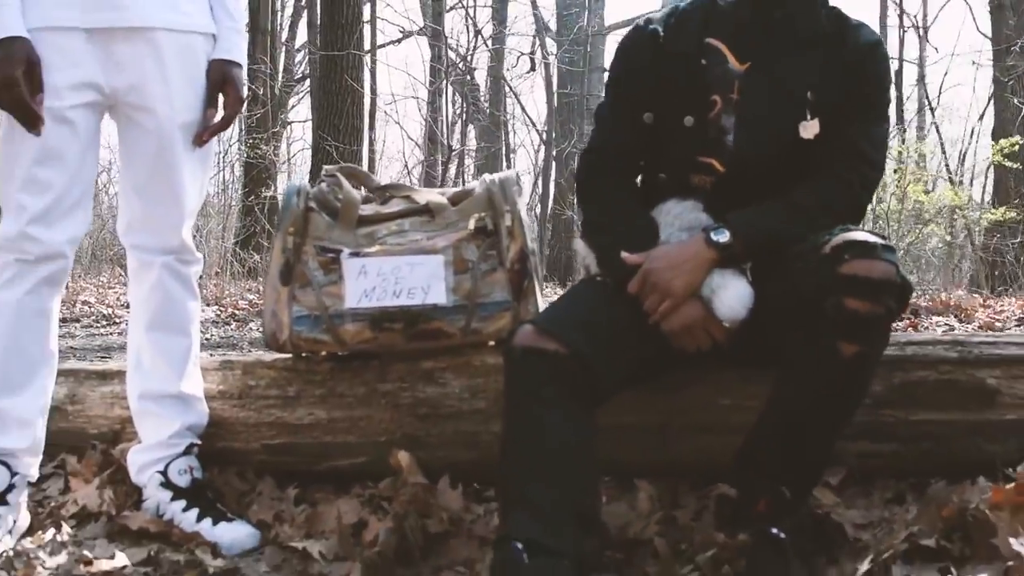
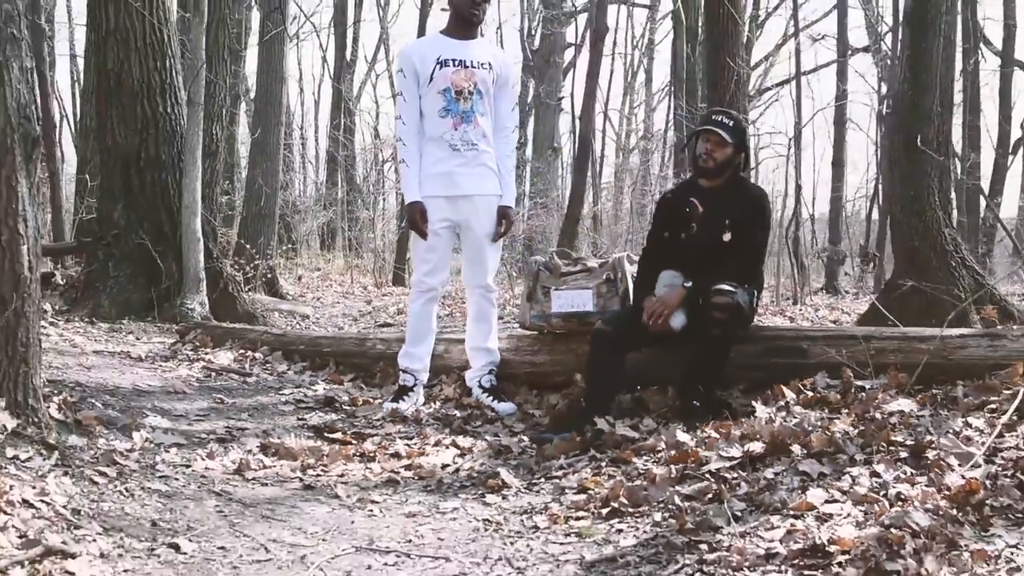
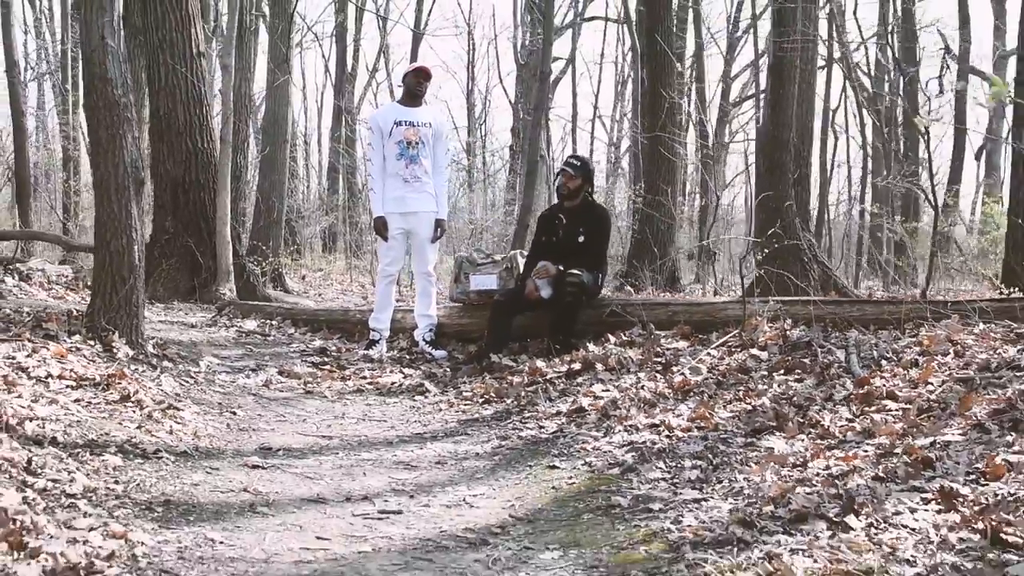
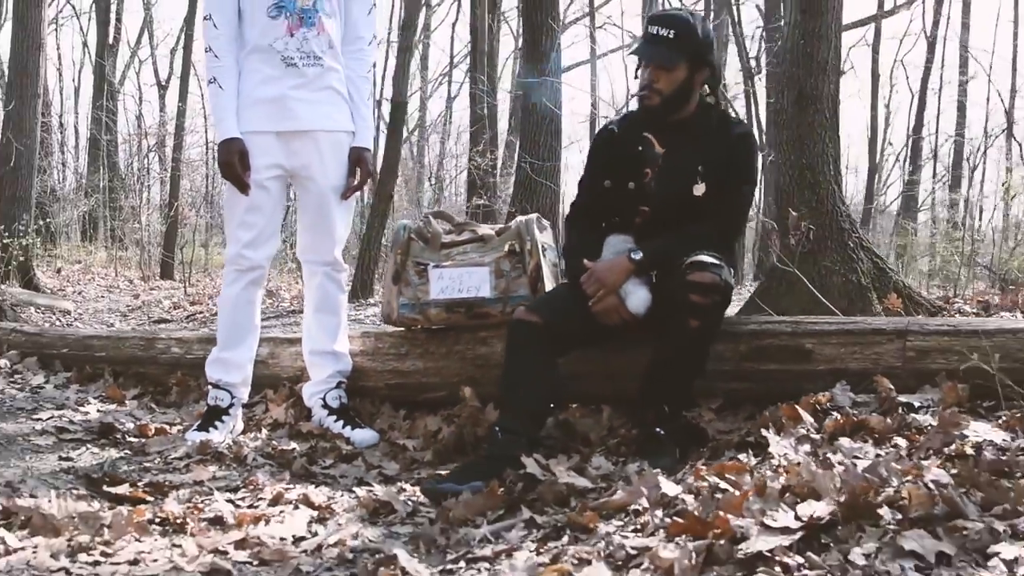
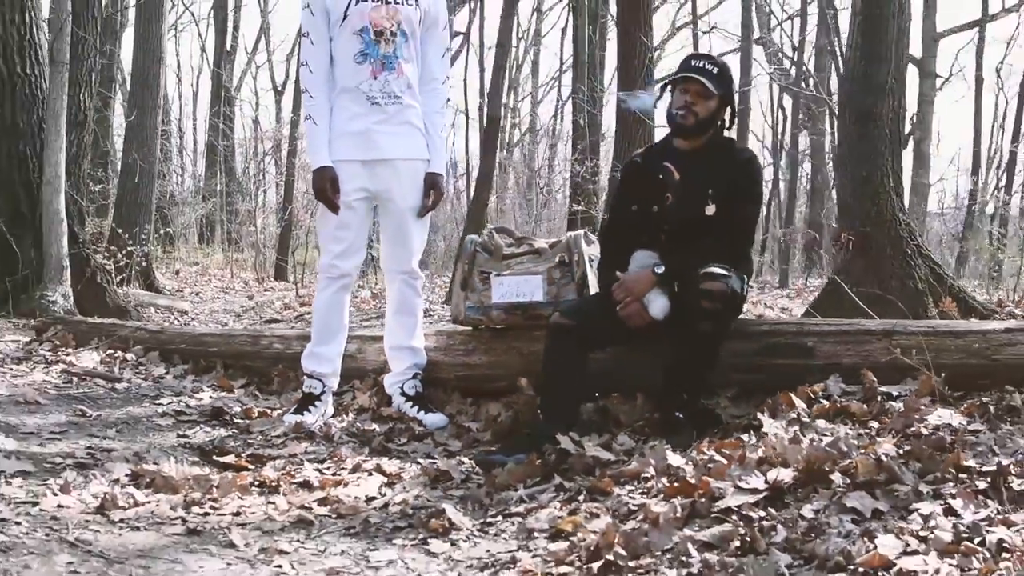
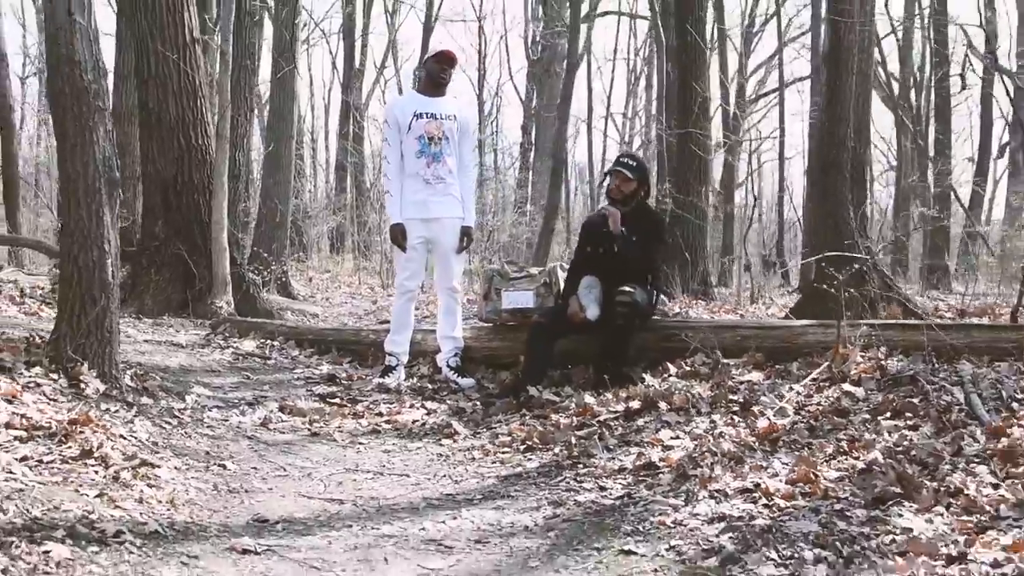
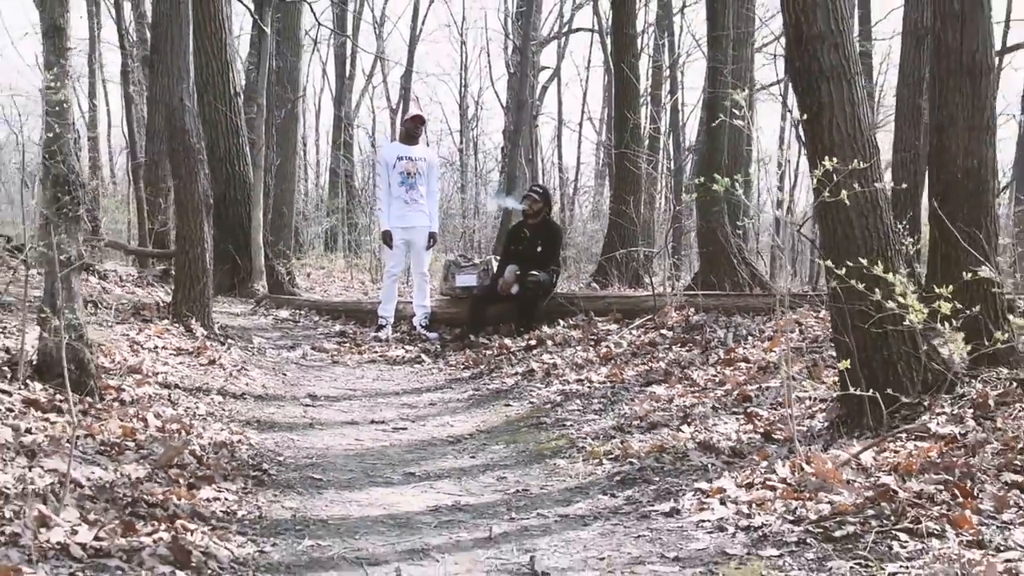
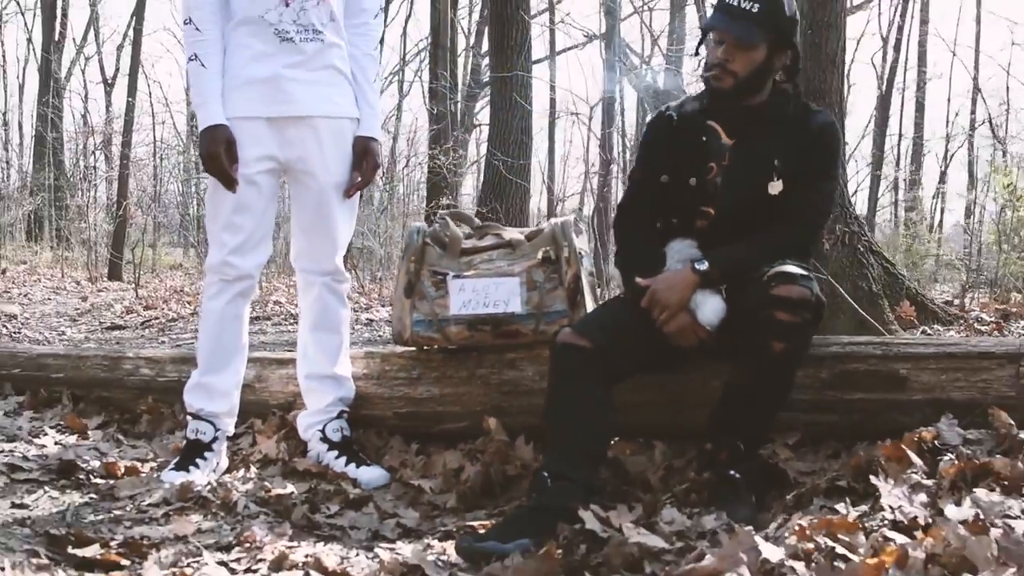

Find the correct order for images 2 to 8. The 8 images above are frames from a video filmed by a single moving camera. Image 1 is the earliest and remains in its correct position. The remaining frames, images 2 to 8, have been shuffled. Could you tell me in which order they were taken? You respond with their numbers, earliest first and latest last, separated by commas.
8, 4, 5, 2, 6, 3, 7
